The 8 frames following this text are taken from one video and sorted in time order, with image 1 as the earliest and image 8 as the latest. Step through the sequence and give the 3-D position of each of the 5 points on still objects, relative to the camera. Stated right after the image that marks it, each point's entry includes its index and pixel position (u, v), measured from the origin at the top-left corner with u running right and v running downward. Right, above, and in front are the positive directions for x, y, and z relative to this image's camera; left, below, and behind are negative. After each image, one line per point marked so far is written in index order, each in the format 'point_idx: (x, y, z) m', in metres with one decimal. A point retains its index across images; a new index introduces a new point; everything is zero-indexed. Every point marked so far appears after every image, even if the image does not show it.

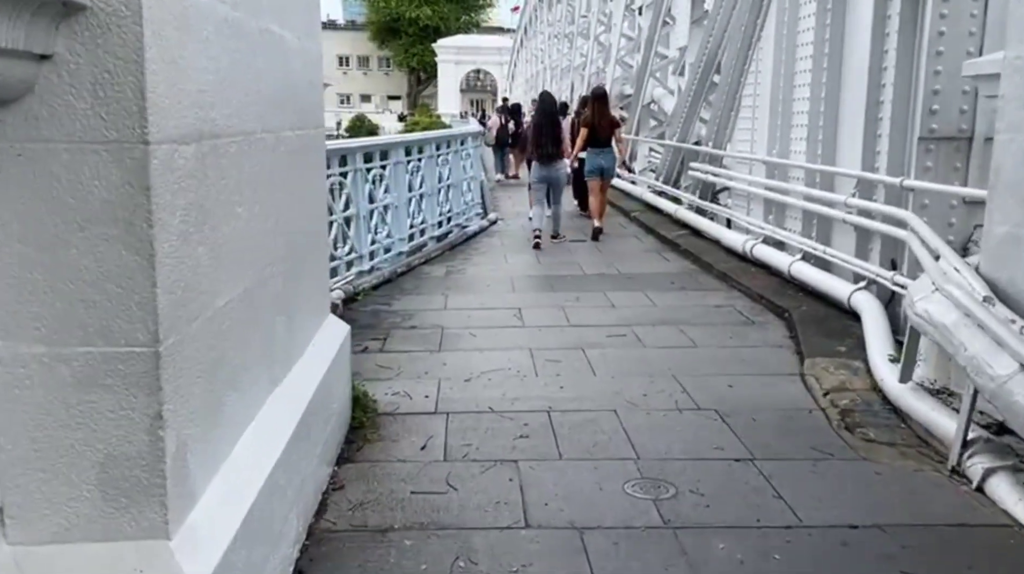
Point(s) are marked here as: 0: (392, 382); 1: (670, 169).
0: (-0.5, -0.4, +4.7) m
1: (+1.8, +1.3, +12.0) m
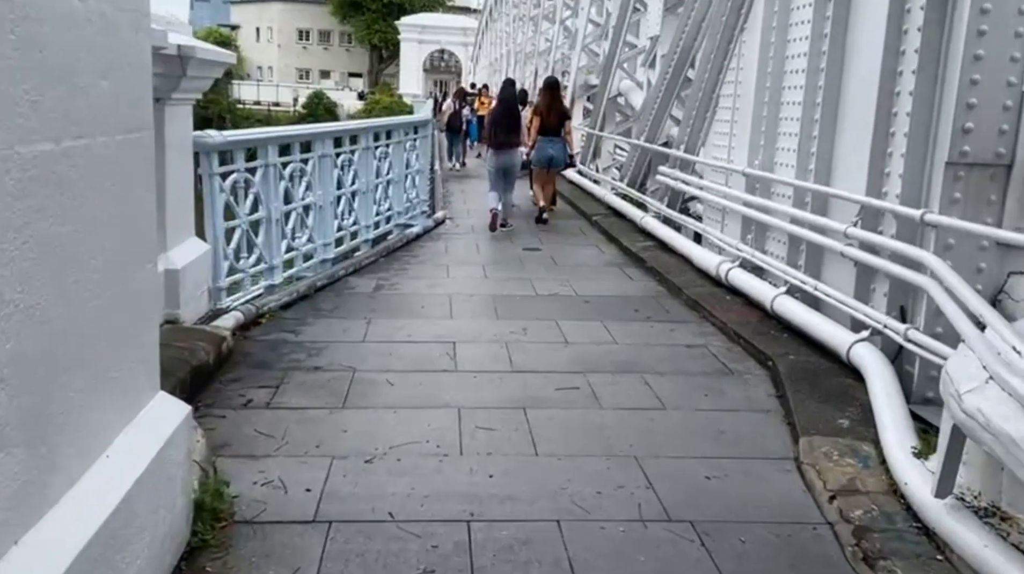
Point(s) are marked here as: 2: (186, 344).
0: (-0.8, -0.6, +3.6) m
1: (+1.3, +1.2, +11.0) m
2: (-1.4, -0.3, +4.6) m
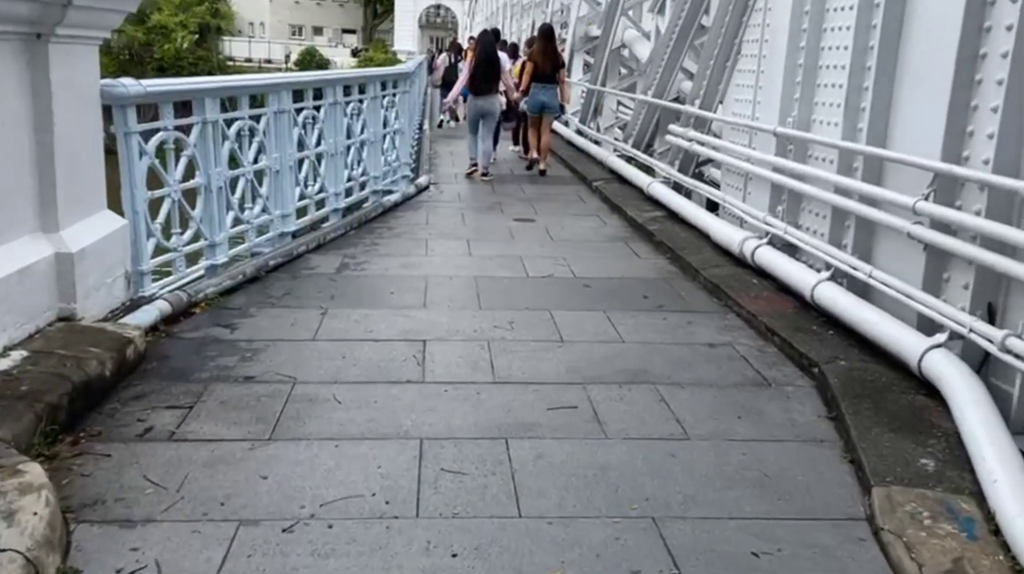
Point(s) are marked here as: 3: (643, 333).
0: (-0.9, -0.6, +2.6) m
1: (+1.3, +1.5, +9.9) m
2: (-1.5, -0.2, +3.6) m
3: (+0.6, -0.2, +4.8) m
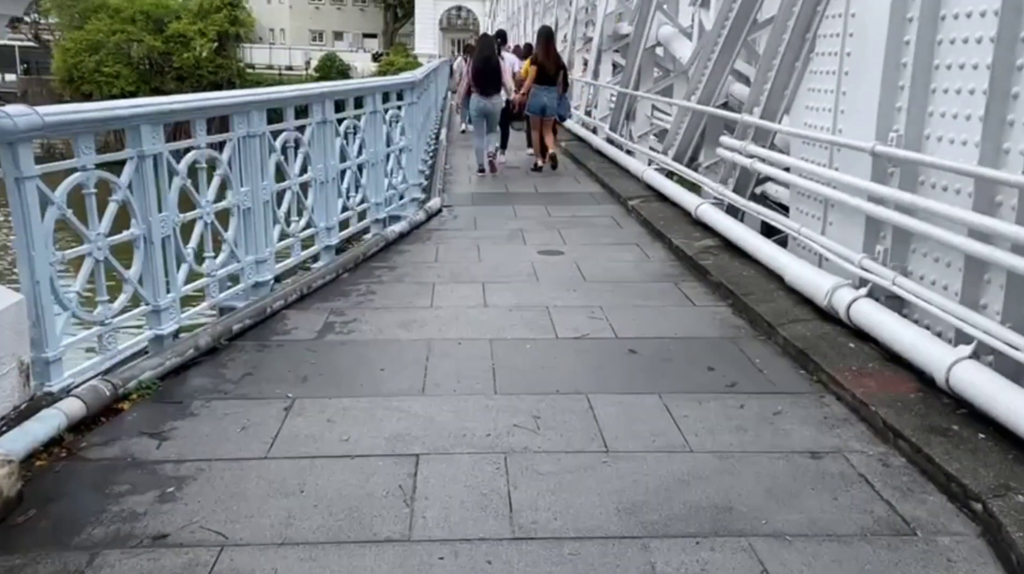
0: (-0.9, -0.9, +1.4) m
1: (+1.5, +1.2, +8.6) m
2: (-1.4, -0.5, +2.4) m
3: (+0.7, -0.5, +3.5) m
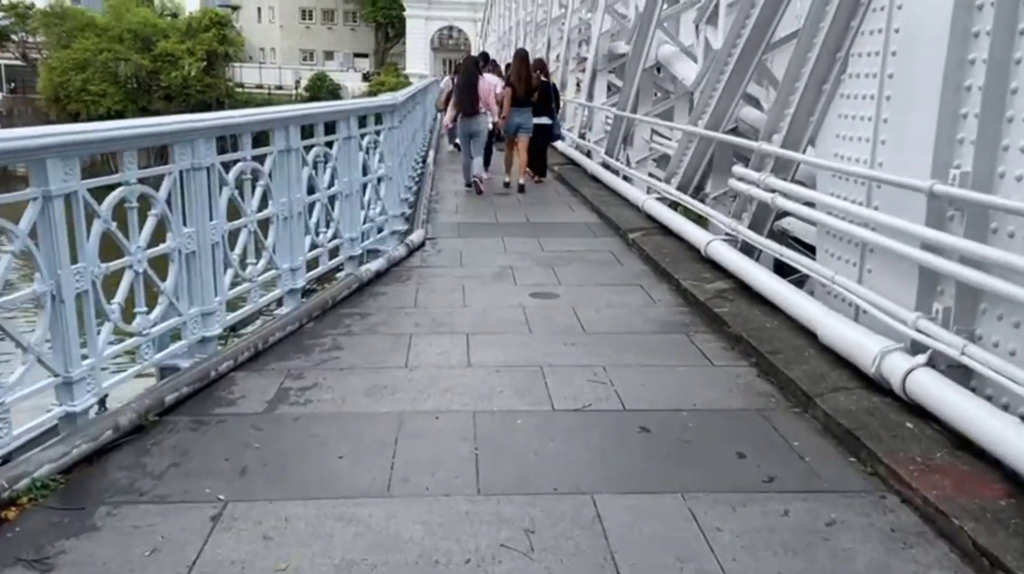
0: (-0.9, -1.1, +0.6) m
1: (+1.4, +0.9, +7.9) m
2: (-1.5, -0.7, +1.6) m
3: (+0.7, -0.7, +2.8) m
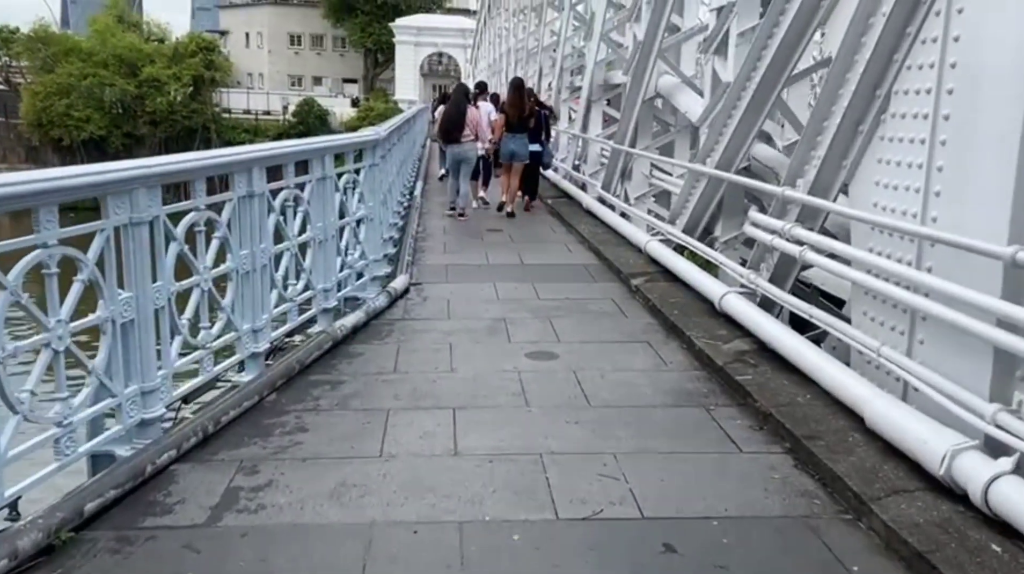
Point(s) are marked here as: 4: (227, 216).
0: (-0.9, -1.3, -0.1) m
1: (+1.3, +0.5, +7.3) m
2: (-1.5, -0.9, +0.9) m
3: (+0.7, -1.0, +2.1) m
4: (-1.3, +0.3, +4.6) m
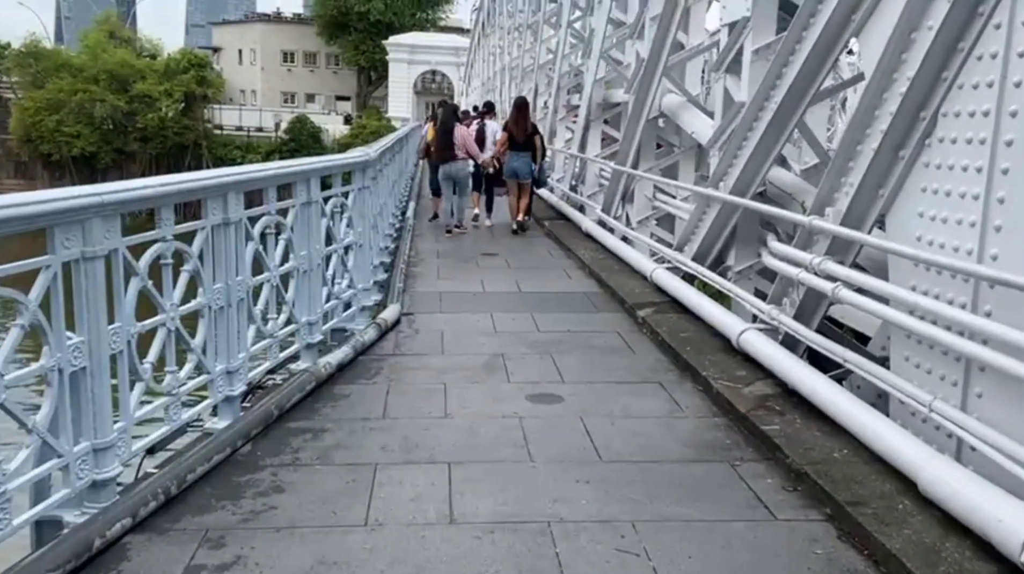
0: (-0.8, -1.4, -0.6) m
1: (+1.3, +0.3, +6.8) m
2: (-1.4, -1.0, +0.4) m
3: (+0.7, -1.1, +1.6) m
4: (-1.2, +0.2, +4.2) m
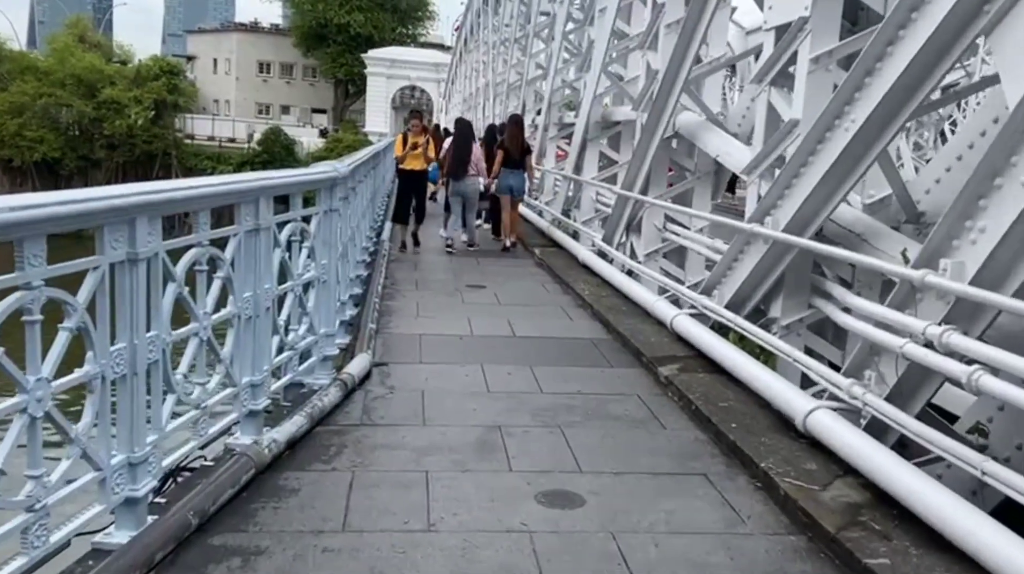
0: (-0.7, -1.5, -1.9) m
1: (+1.3, 0.0, +5.6) m
2: (-1.3, -1.1, -0.9) m
3: (+0.8, -1.3, +0.4) m
4: (-1.2, 0.0, +2.9) m
